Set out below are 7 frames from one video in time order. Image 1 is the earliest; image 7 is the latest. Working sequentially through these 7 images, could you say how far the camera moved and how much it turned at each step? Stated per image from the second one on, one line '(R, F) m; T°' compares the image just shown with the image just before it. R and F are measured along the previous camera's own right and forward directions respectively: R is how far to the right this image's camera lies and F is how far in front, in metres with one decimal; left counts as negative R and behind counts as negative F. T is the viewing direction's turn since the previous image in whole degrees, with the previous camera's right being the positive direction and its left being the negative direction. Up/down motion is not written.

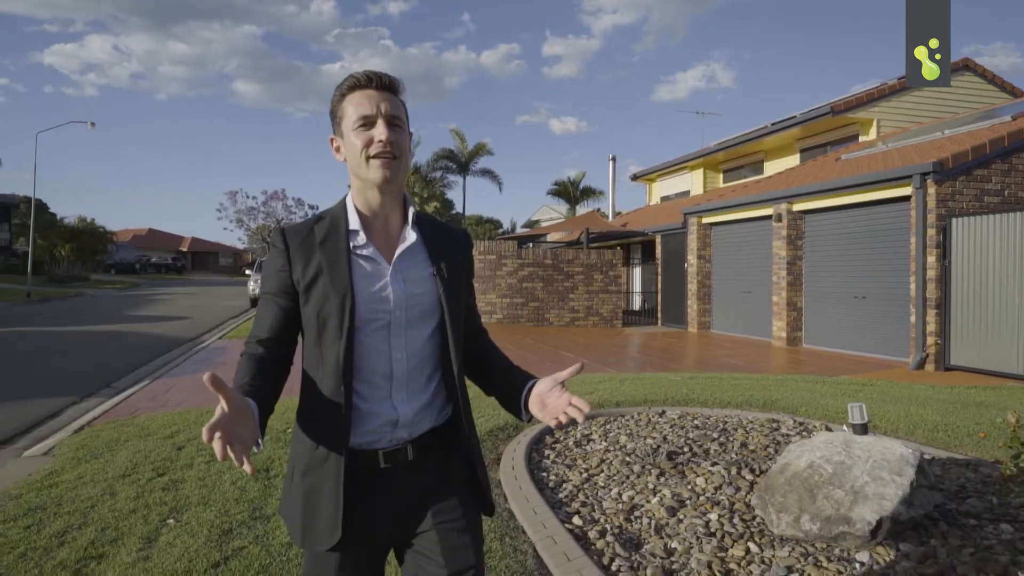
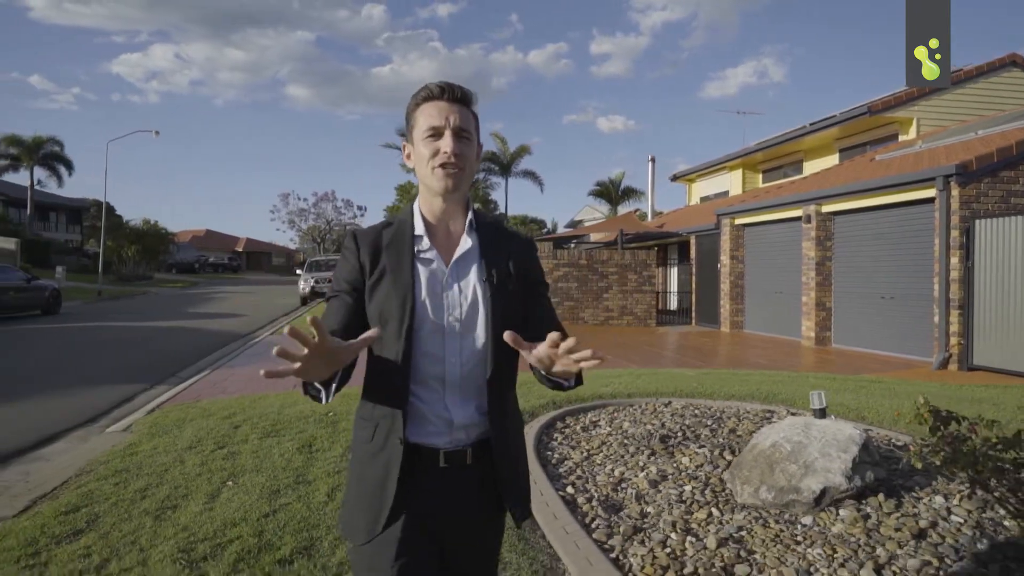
(+0.3, -0.6) m; -4°
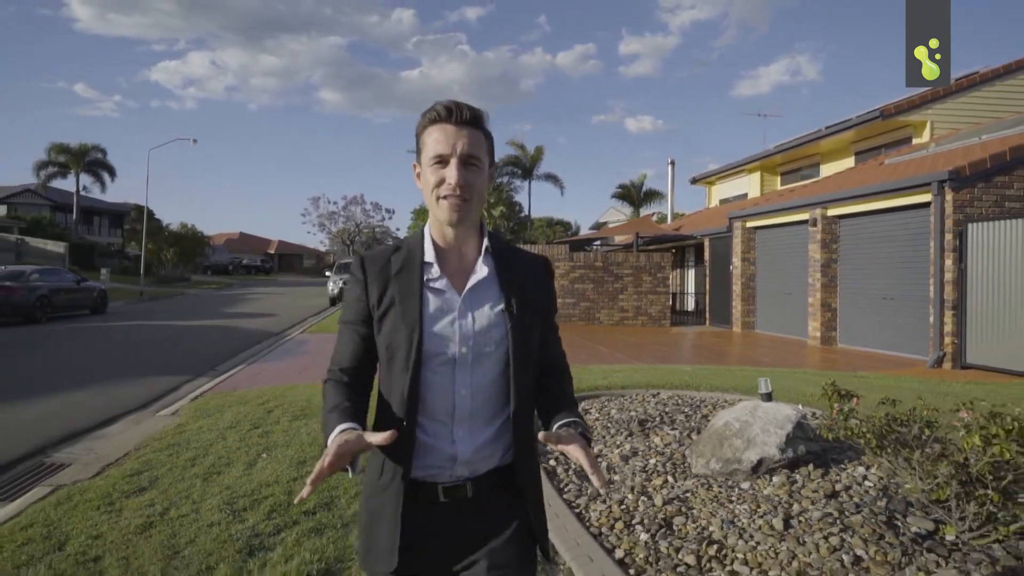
(+0.3, -0.7) m; -2°
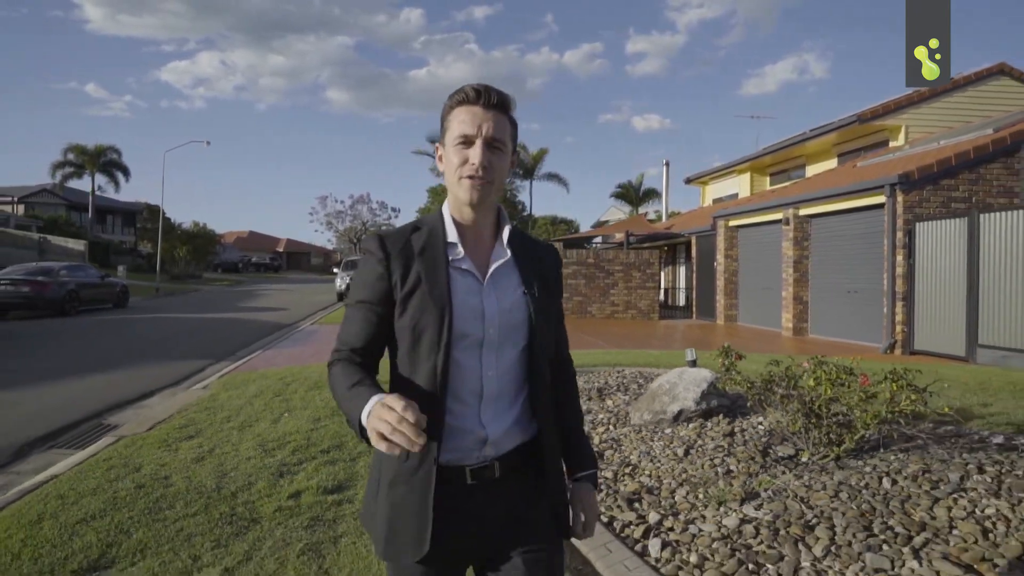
(+0.3, -1.2) m; -1°
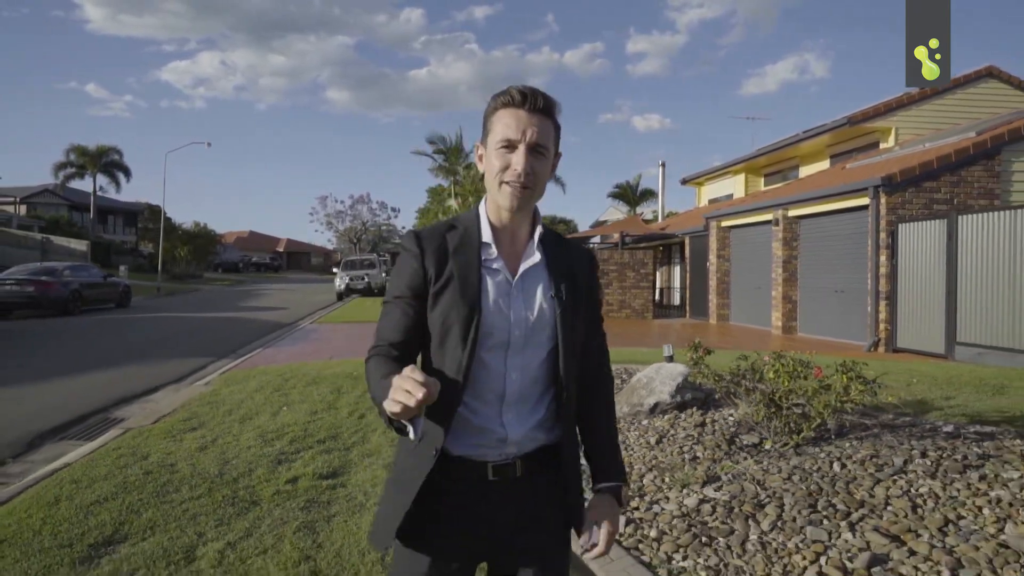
(+0.1, -0.3) m; 0°
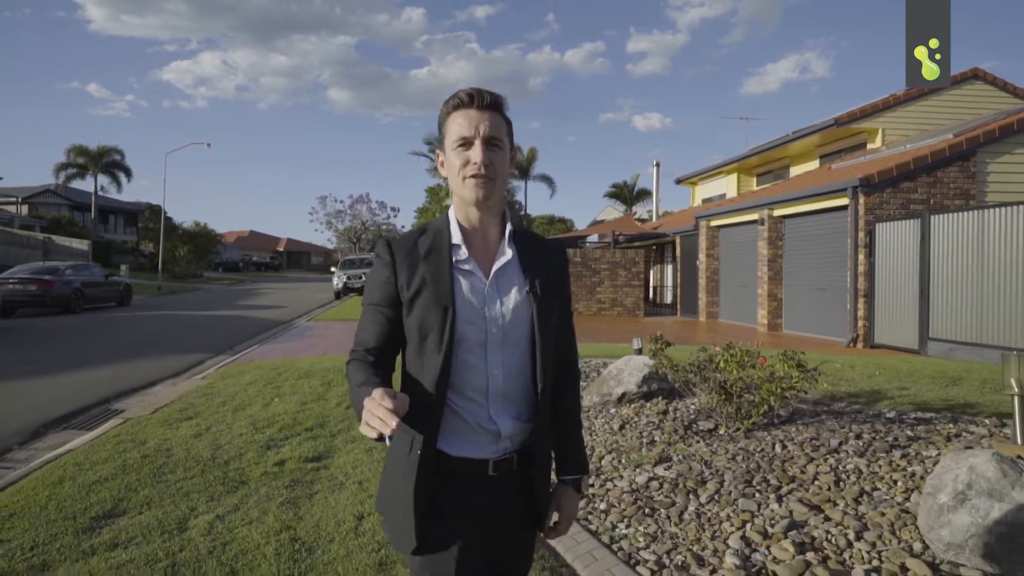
(+0.2, -0.4) m; 0°
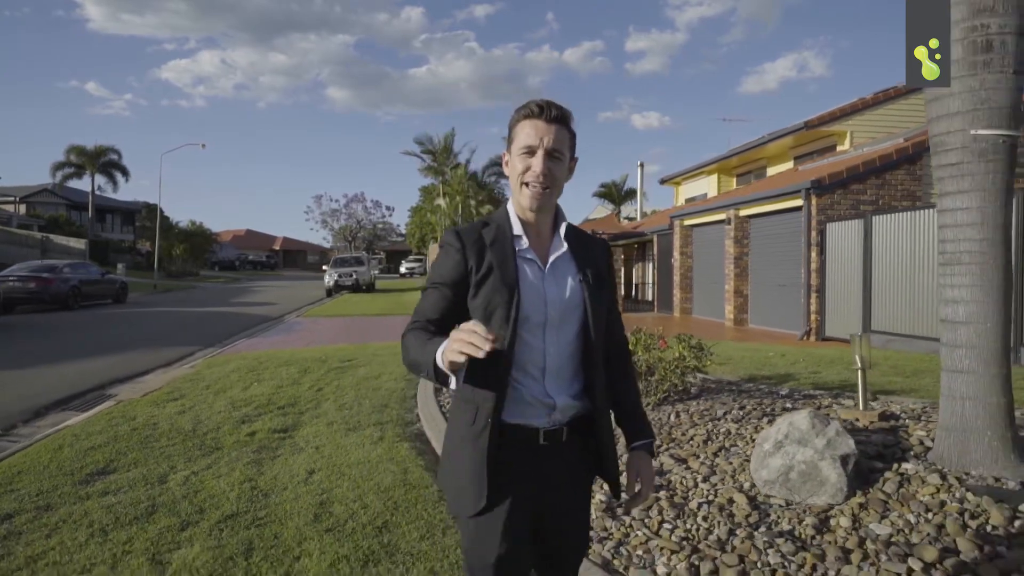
(+0.5, -0.8) m; 0°
